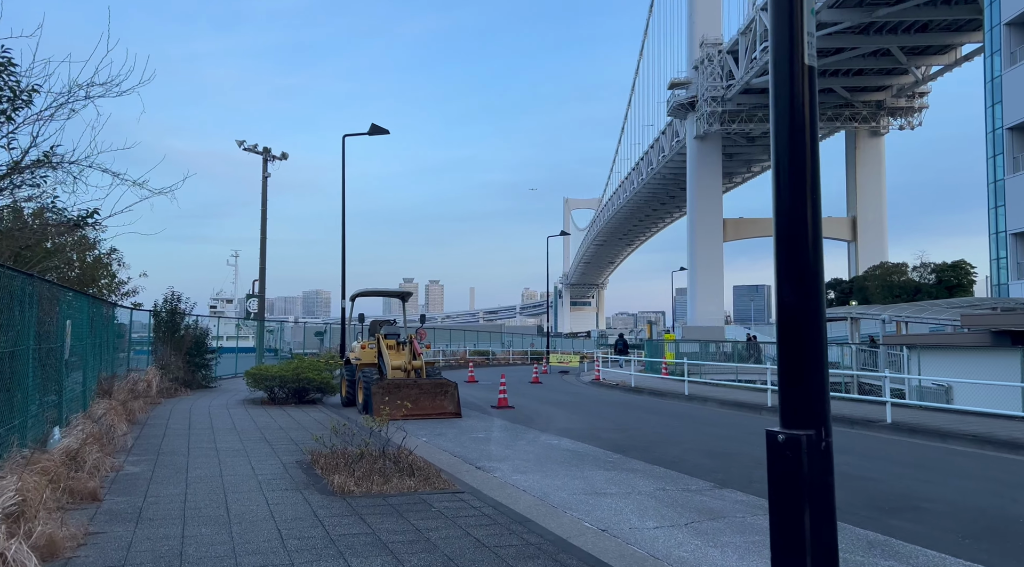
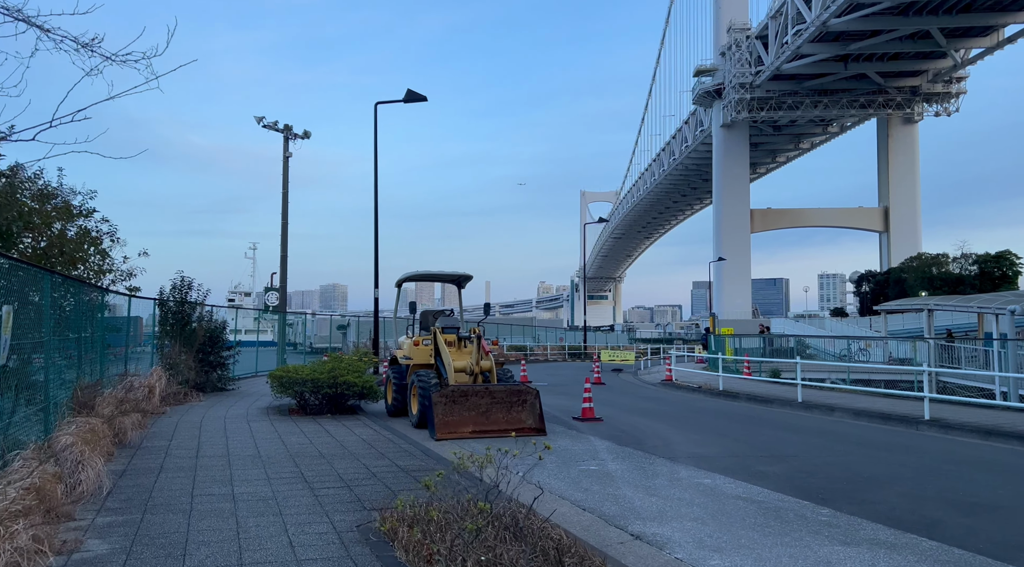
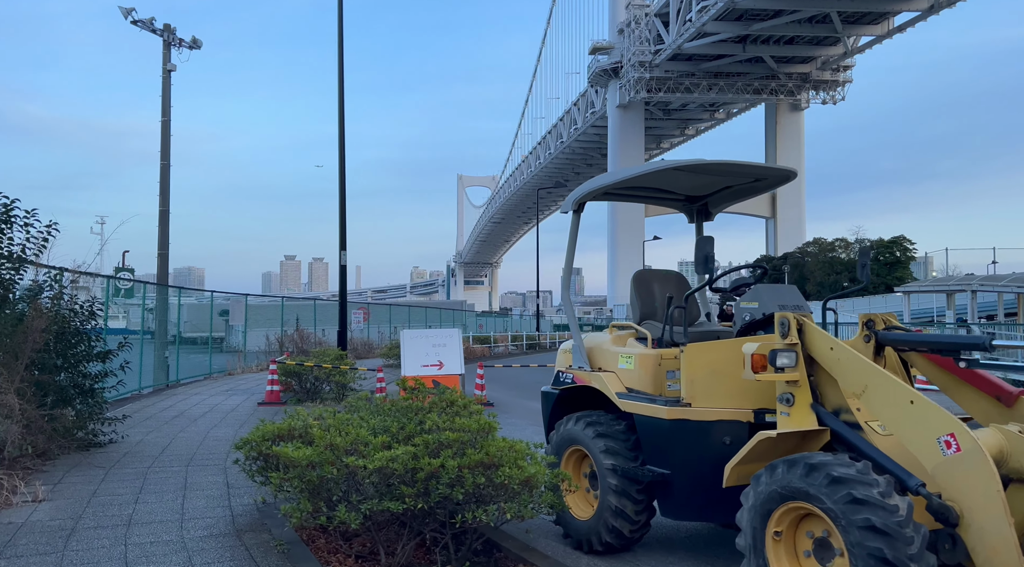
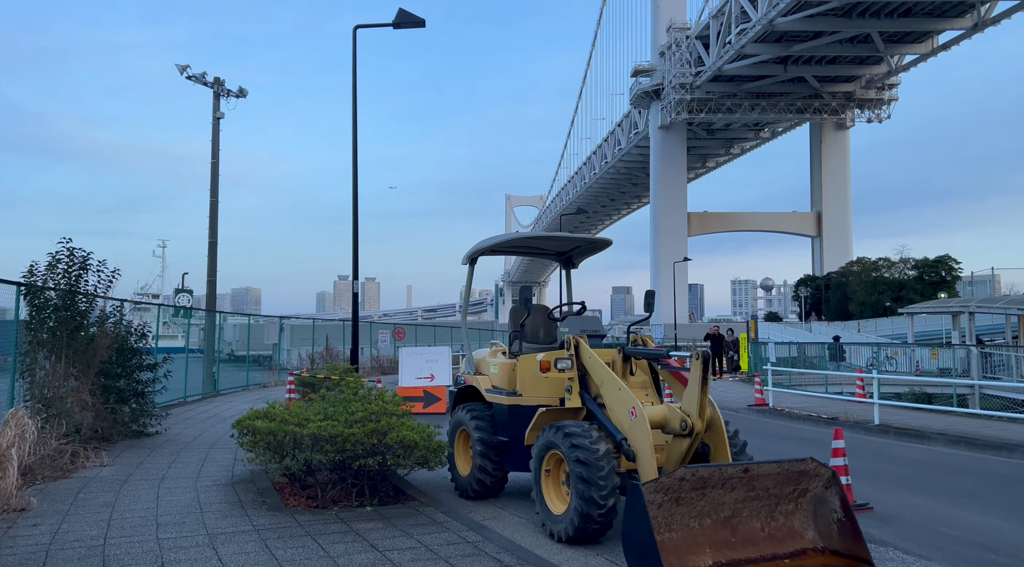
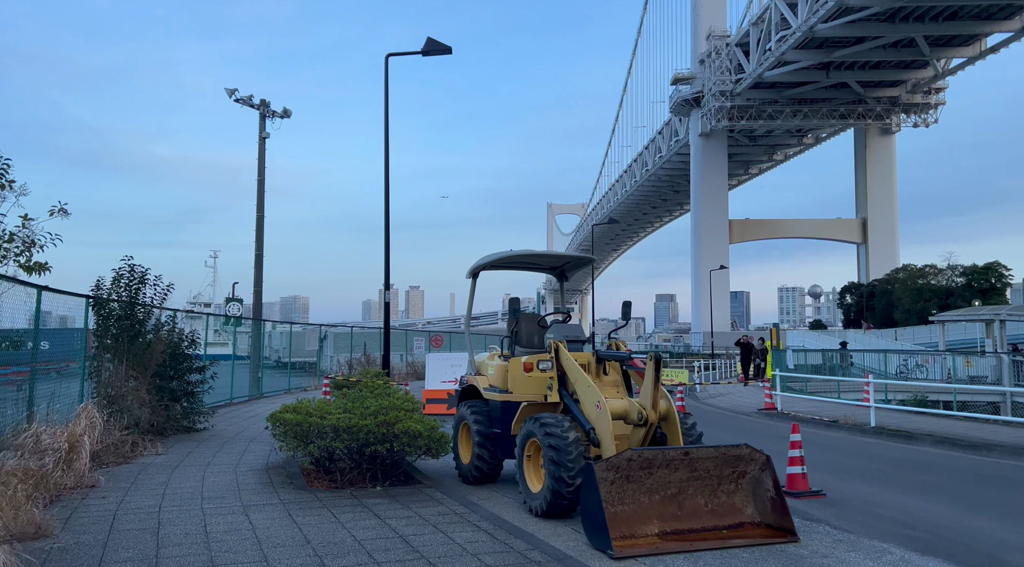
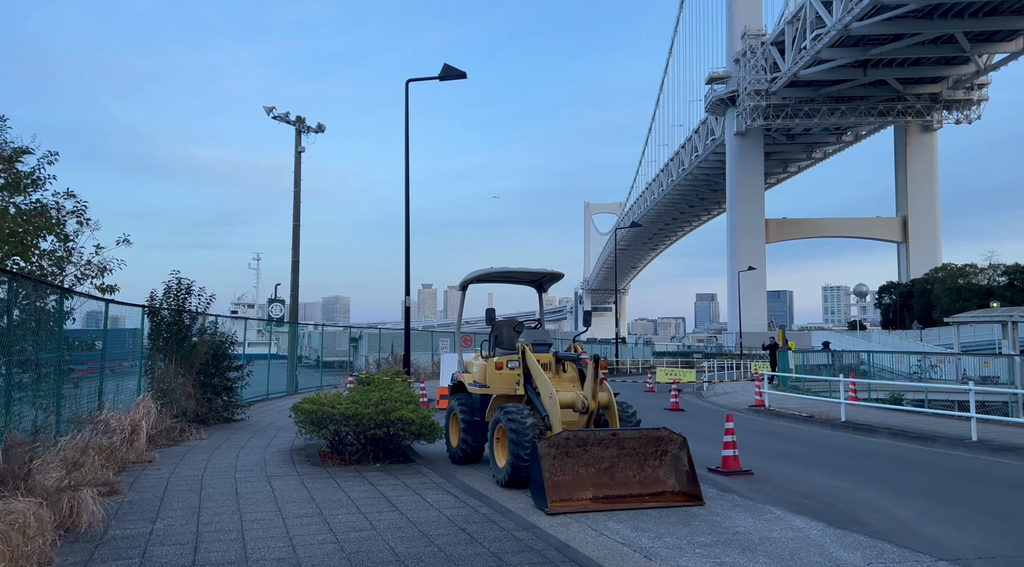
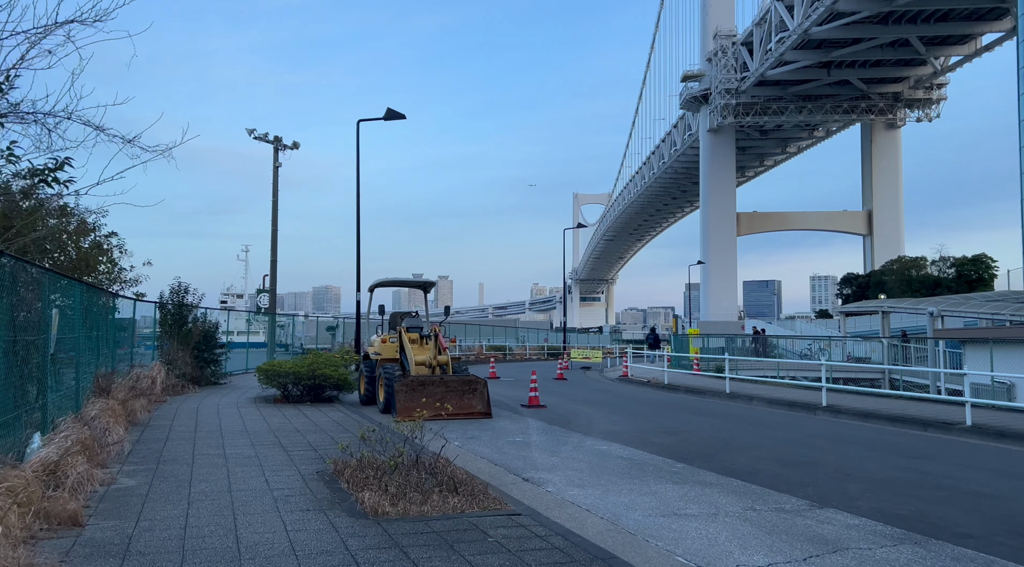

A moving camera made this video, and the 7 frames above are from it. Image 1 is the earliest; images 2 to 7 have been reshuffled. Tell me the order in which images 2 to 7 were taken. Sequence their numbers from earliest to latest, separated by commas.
7, 2, 6, 5, 4, 3
